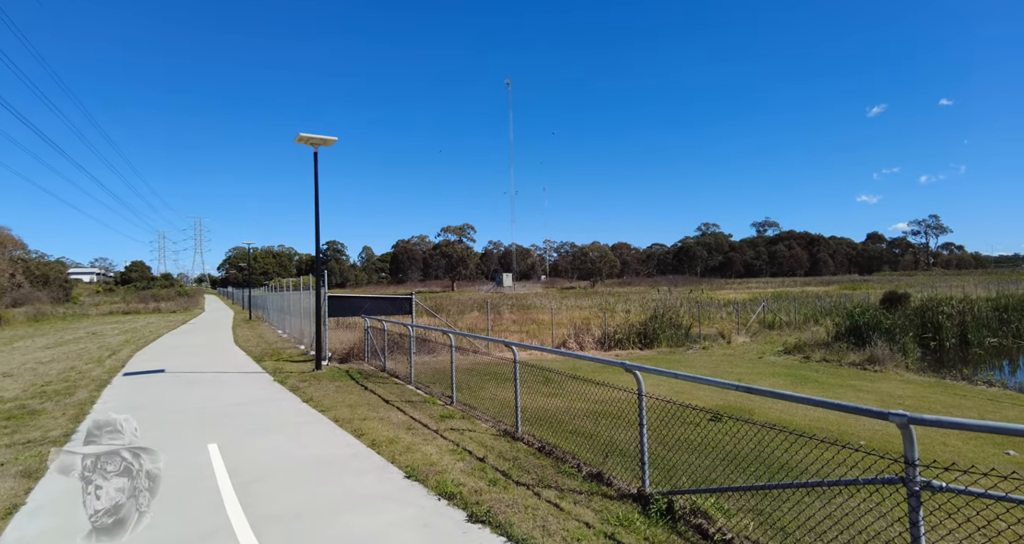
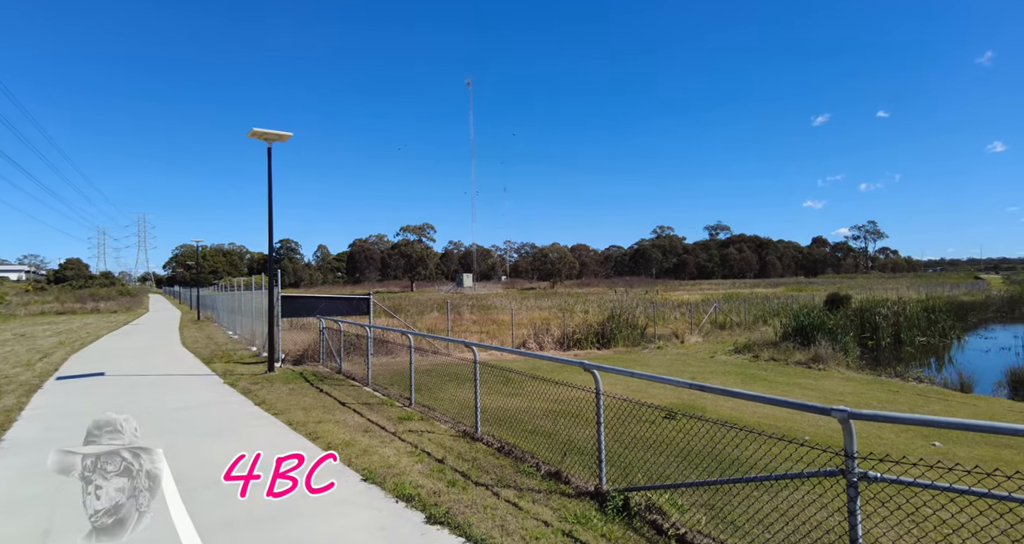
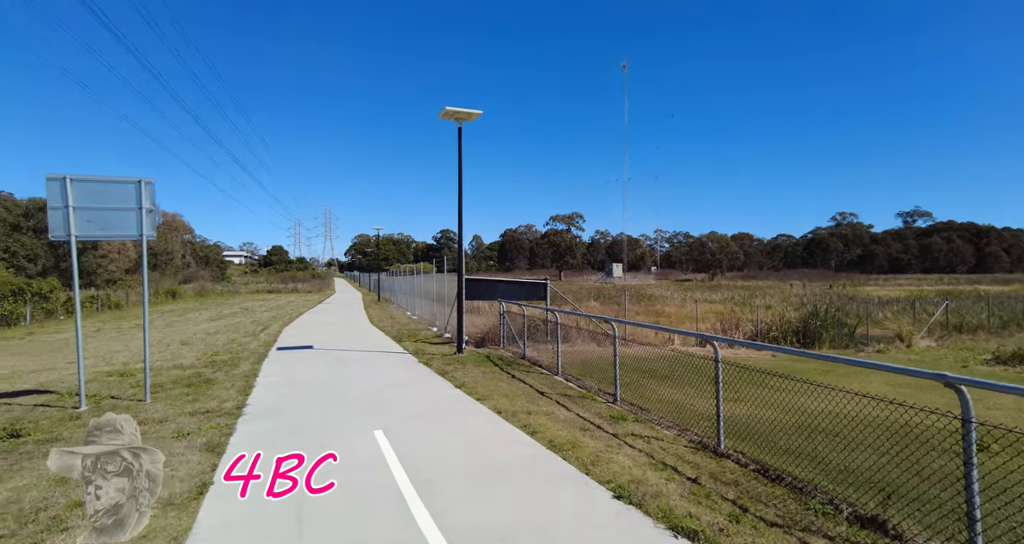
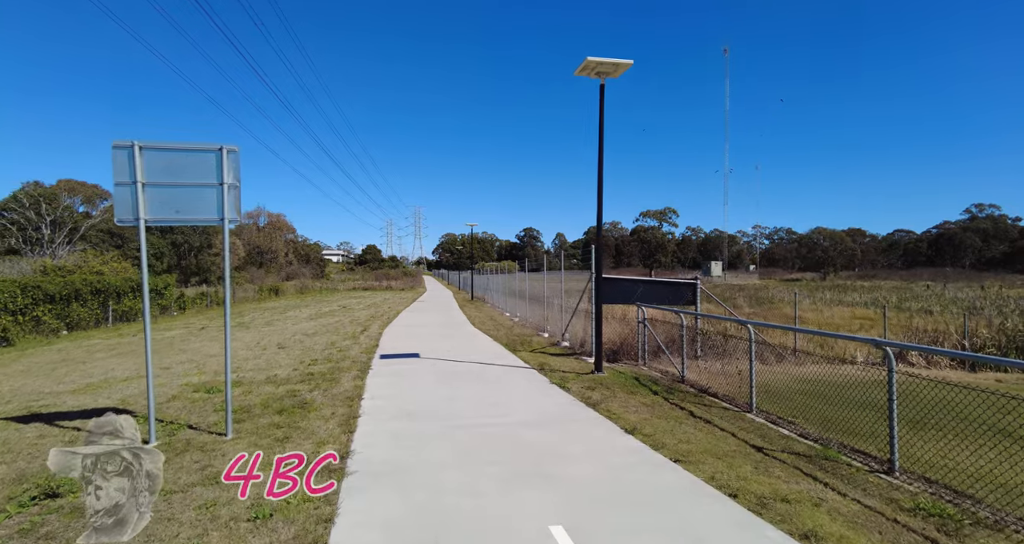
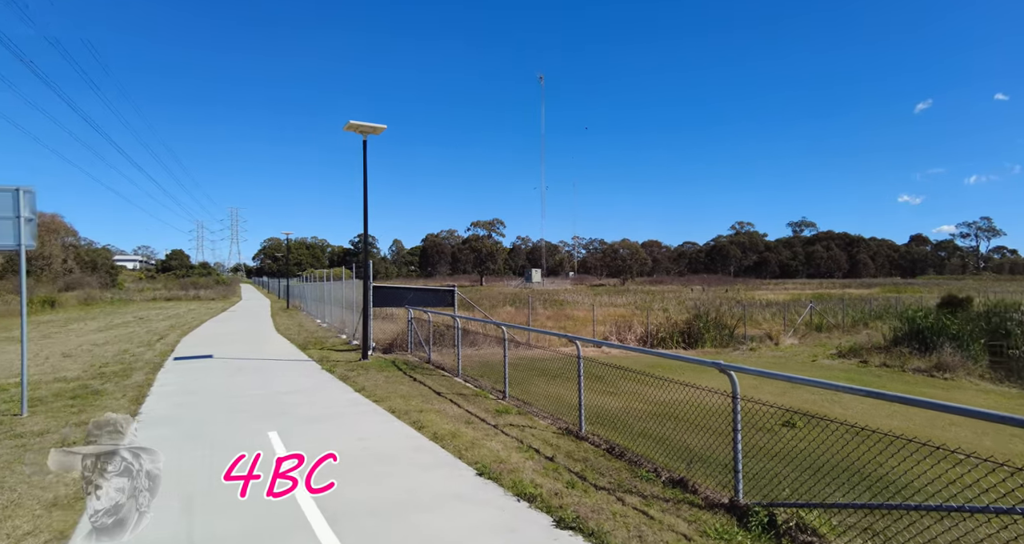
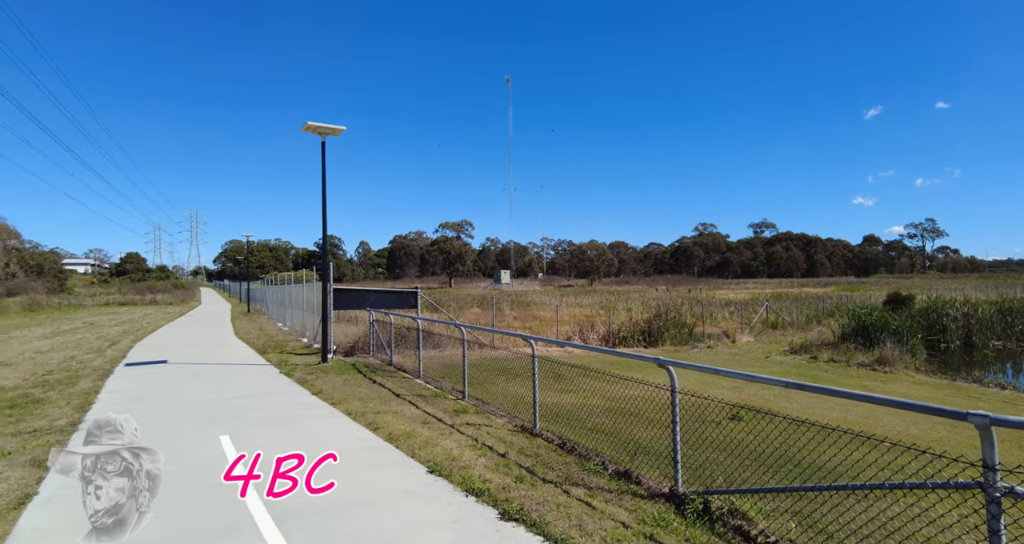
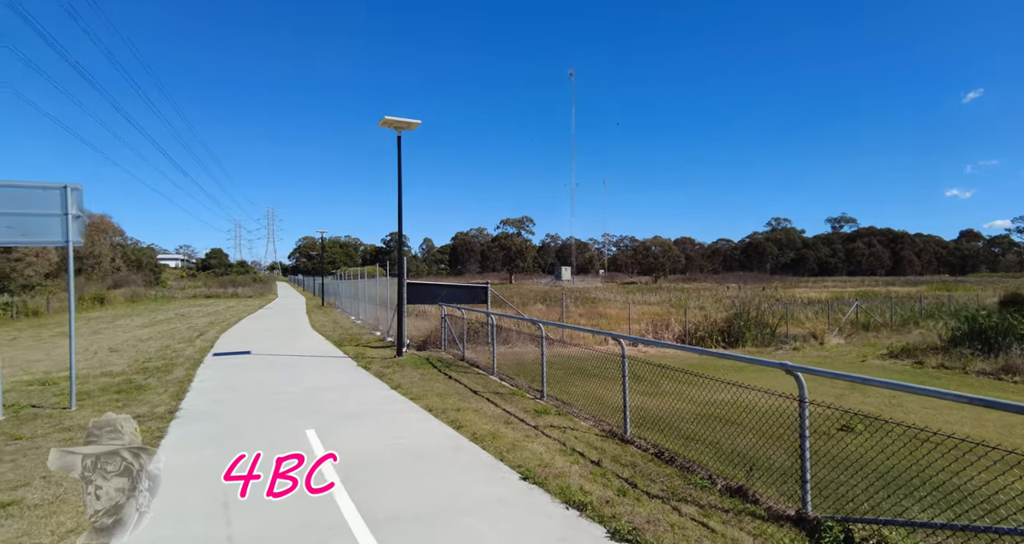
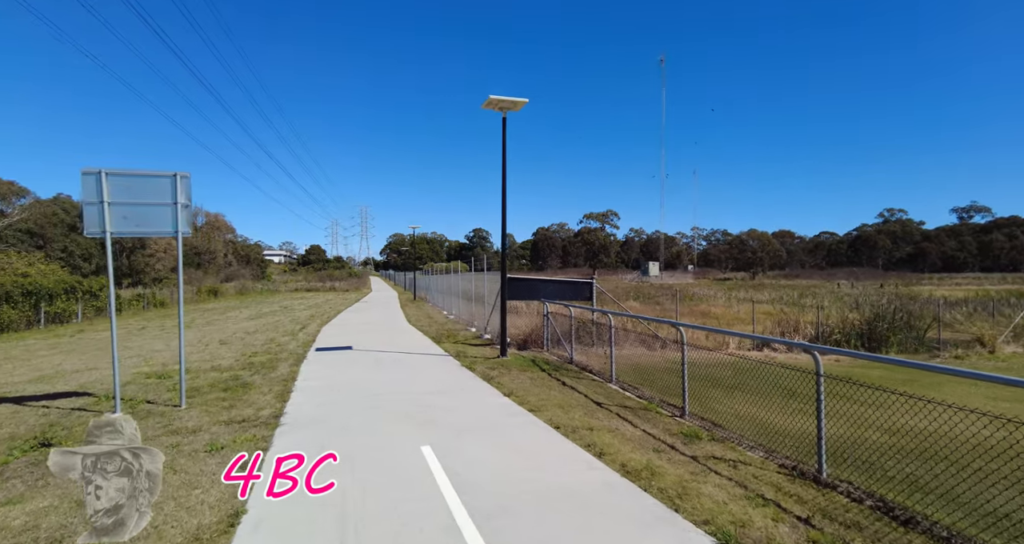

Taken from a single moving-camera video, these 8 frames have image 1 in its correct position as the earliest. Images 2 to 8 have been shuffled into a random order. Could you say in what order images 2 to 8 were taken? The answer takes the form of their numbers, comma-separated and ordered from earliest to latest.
2, 6, 5, 7, 3, 8, 4
